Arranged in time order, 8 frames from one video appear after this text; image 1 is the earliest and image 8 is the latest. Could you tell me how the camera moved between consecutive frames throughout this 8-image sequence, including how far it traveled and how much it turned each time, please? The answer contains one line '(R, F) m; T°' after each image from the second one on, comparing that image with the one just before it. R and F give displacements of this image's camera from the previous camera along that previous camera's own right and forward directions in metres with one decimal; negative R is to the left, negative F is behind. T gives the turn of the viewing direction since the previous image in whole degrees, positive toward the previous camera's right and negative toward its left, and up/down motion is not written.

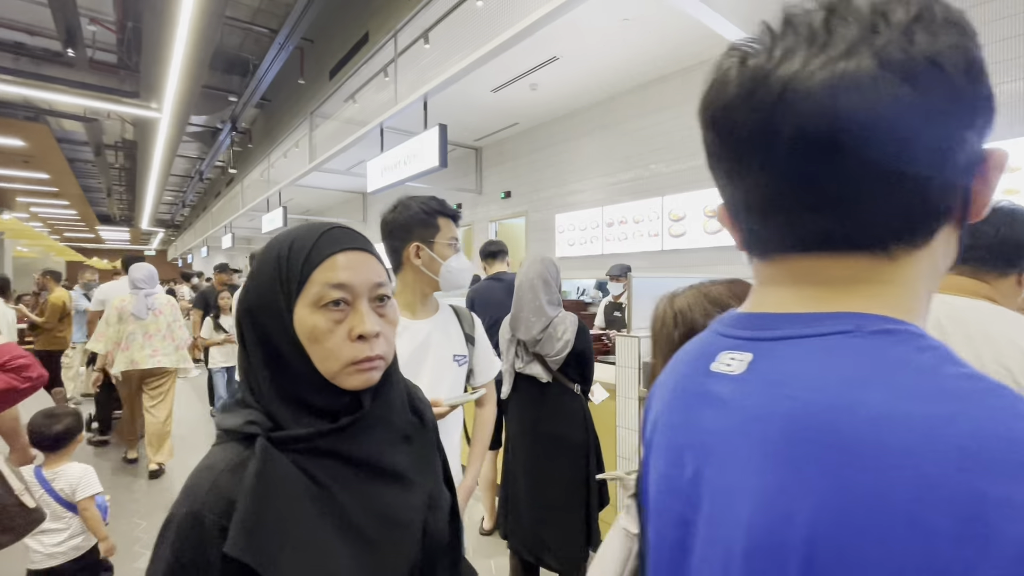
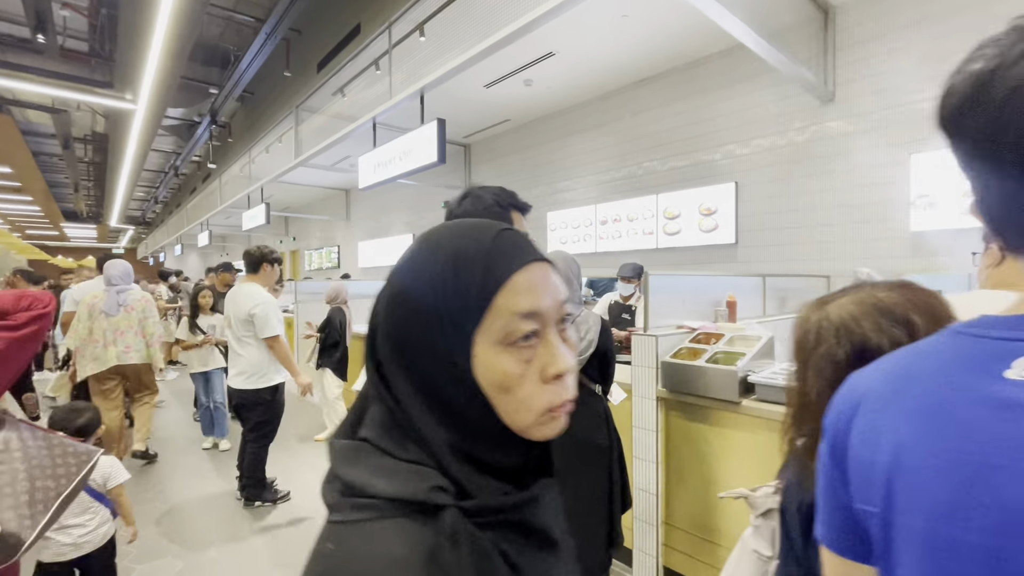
(-0.1, +0.1) m; +2°
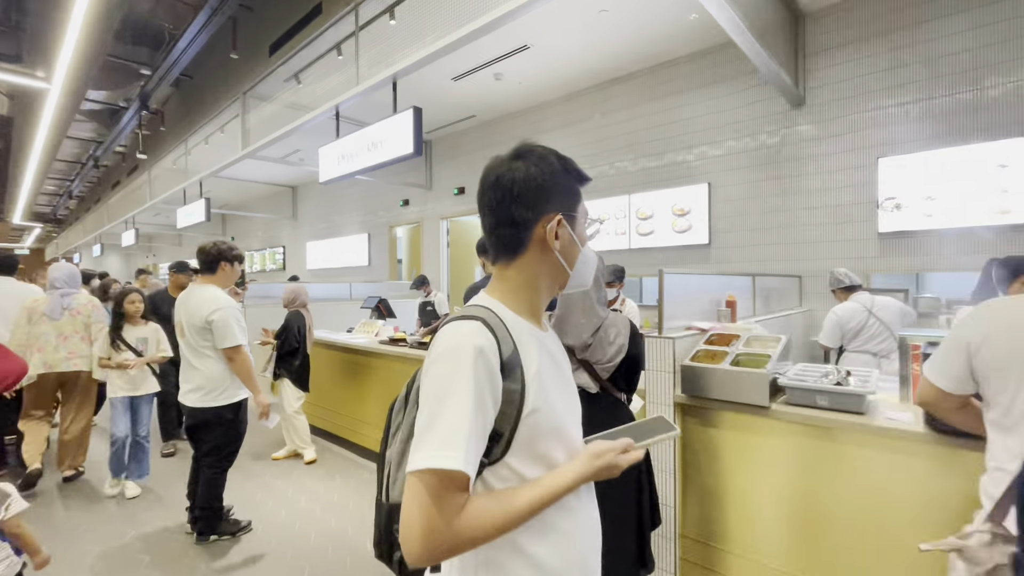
(-0.2, +0.2) m; +6°
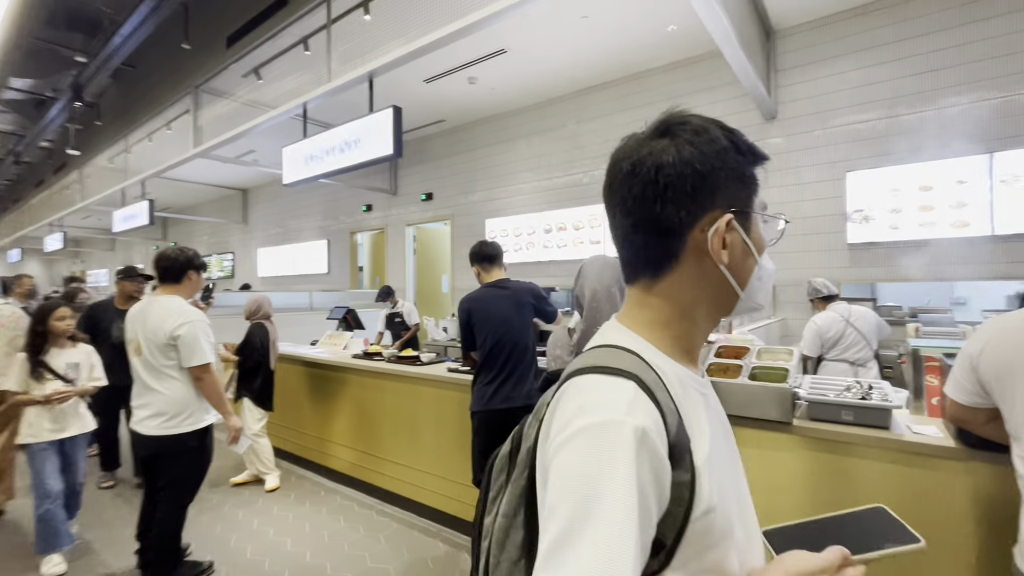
(-0.2, +0.1) m; +5°
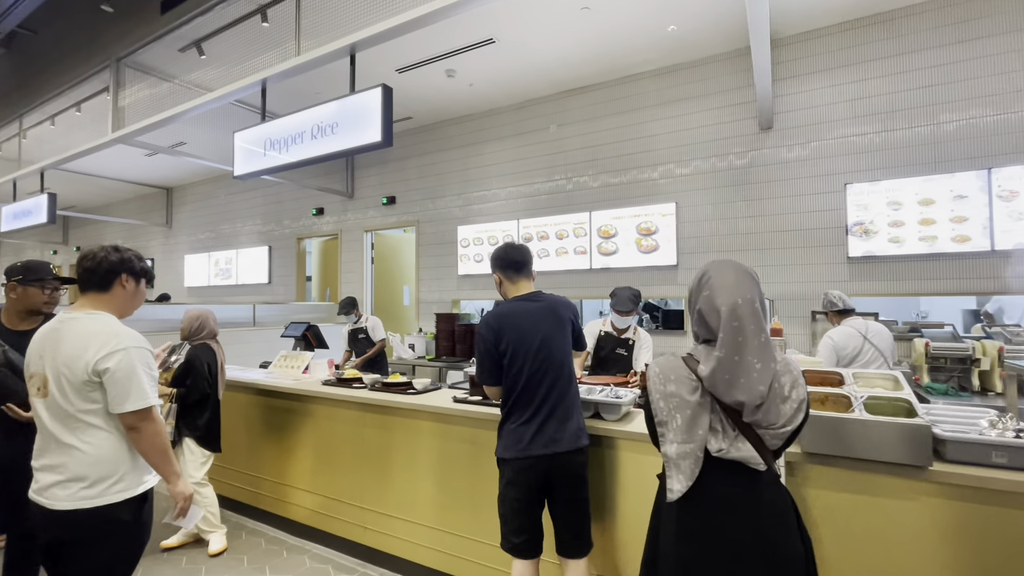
(-0.4, +0.4) m; +7°
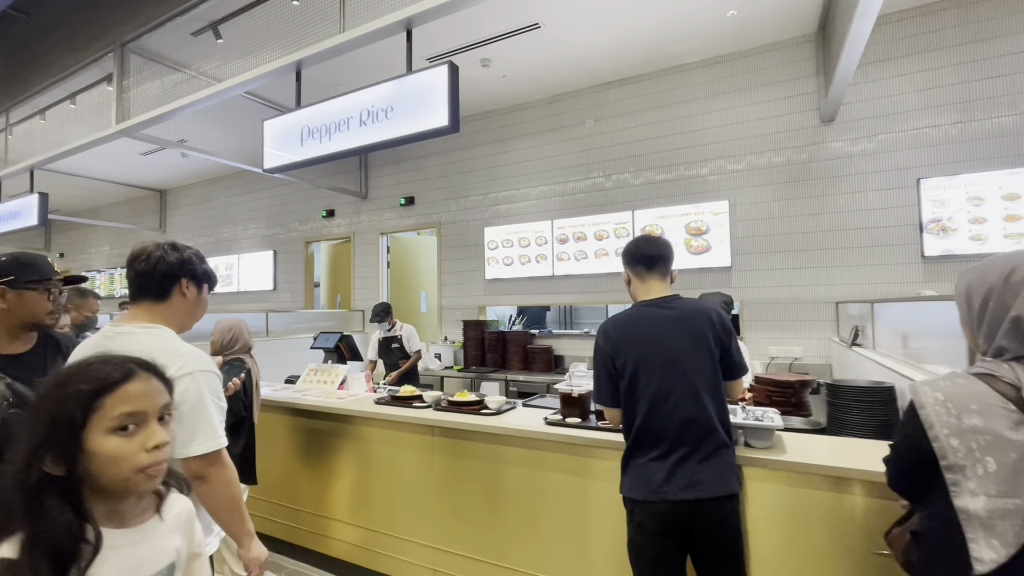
(-0.5, +0.3) m; +2°
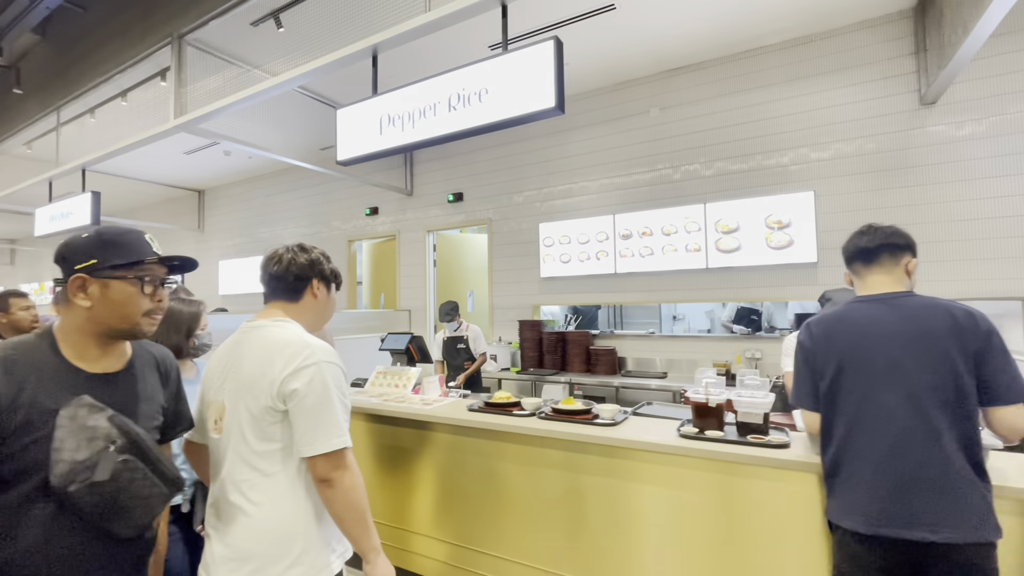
(-0.4, +0.2) m; -2°
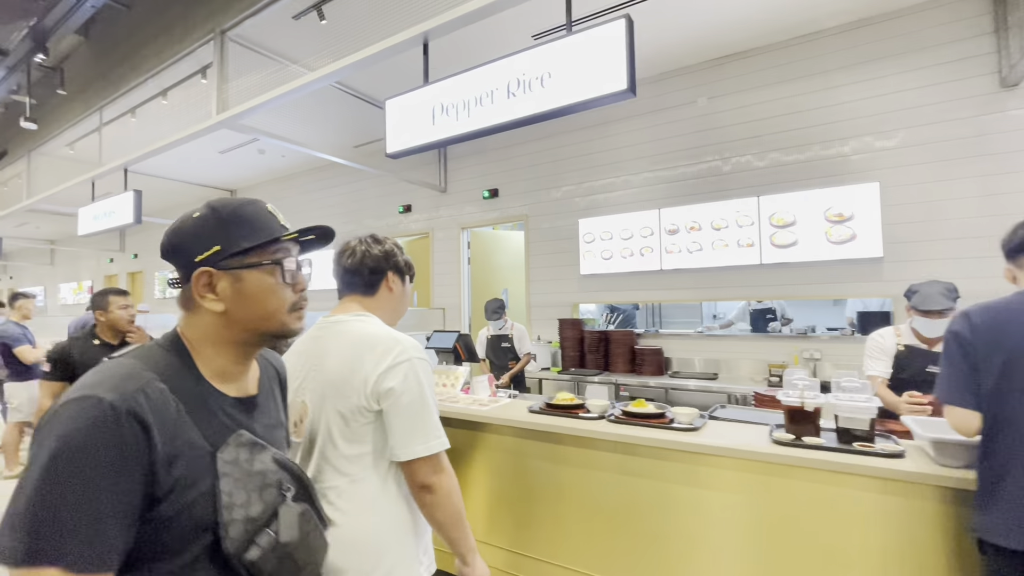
(-0.2, +0.1) m; -2°
